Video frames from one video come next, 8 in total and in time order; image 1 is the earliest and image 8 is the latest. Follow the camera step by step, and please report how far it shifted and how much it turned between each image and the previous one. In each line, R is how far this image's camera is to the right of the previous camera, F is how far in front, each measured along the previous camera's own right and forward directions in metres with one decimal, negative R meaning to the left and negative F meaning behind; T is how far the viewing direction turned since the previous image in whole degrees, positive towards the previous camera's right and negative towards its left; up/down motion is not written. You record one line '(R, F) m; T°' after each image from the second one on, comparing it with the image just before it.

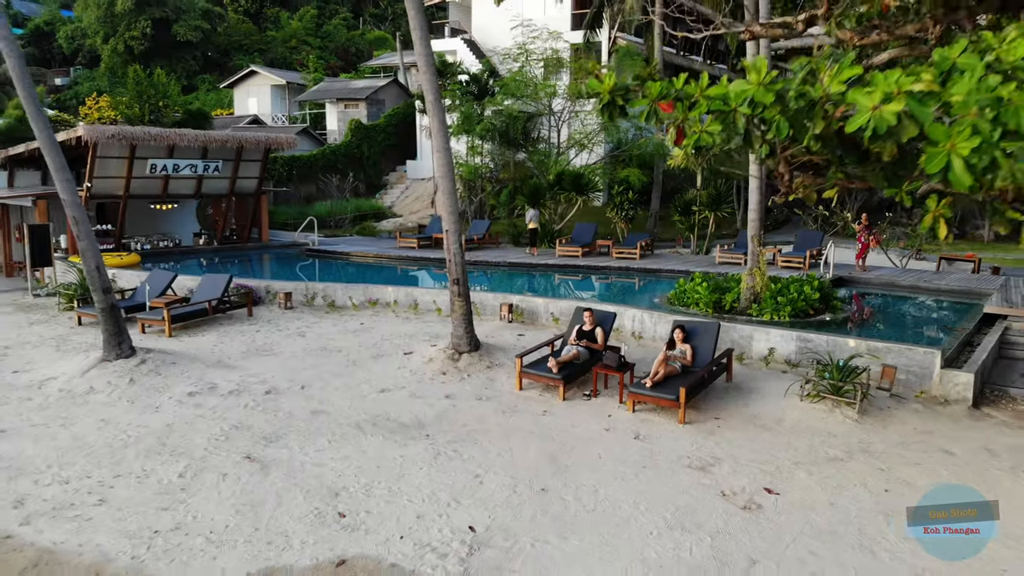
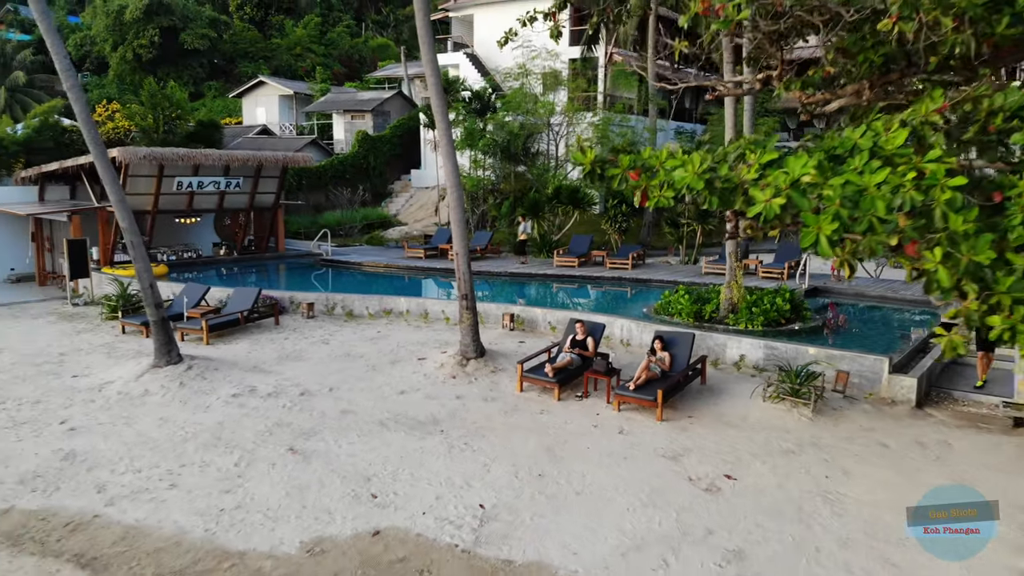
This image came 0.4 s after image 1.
(0.0, -0.8) m; 0°
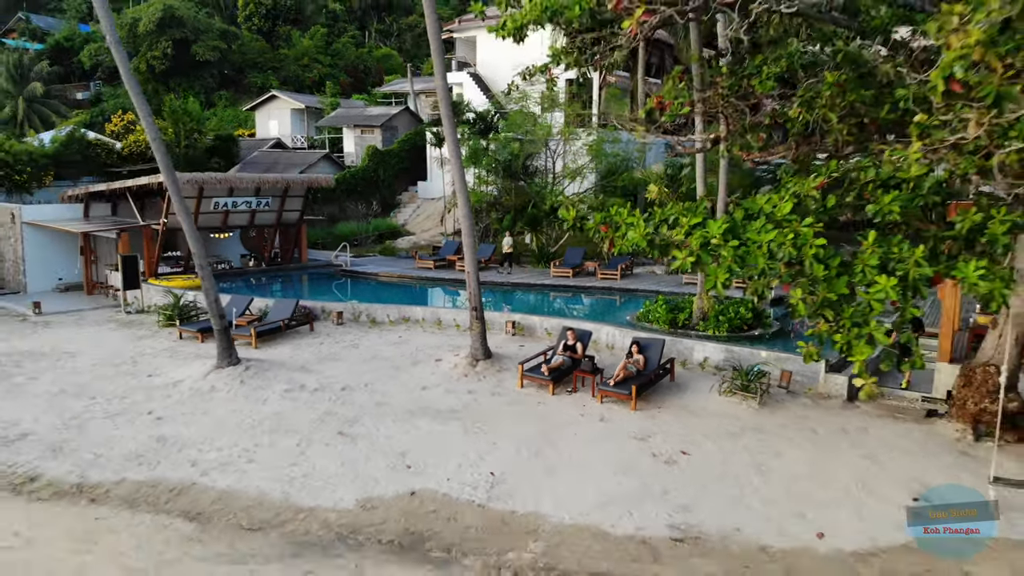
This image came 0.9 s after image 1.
(0.0, -1.4) m; 0°
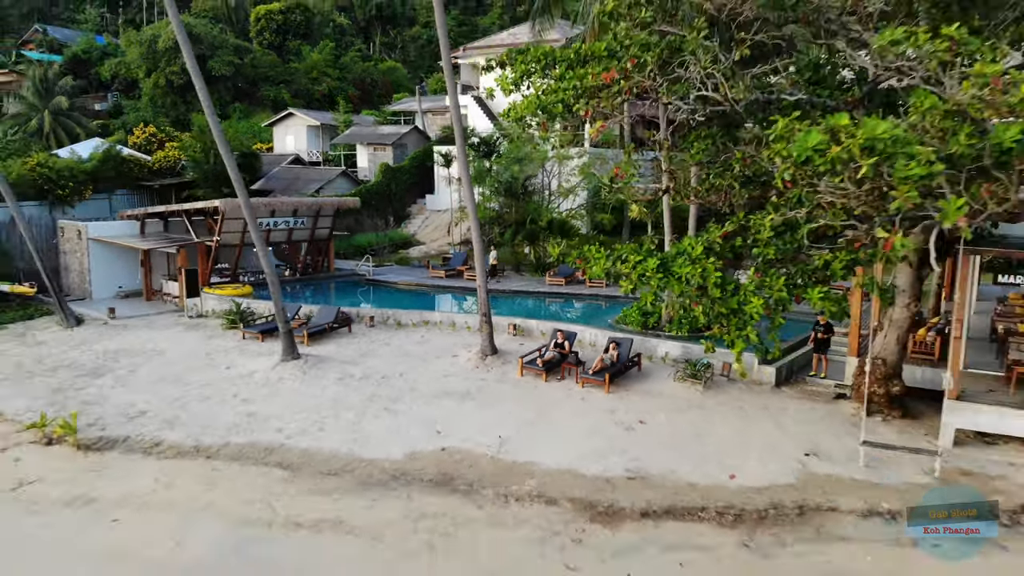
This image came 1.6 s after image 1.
(0.0, -2.2) m; 0°
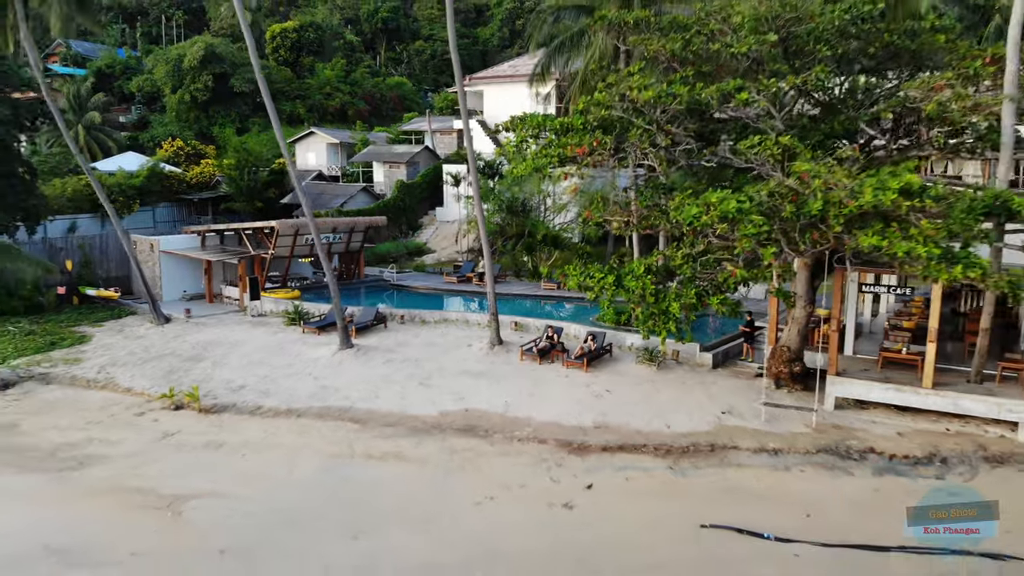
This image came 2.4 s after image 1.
(0.0, -3.3) m; 0°
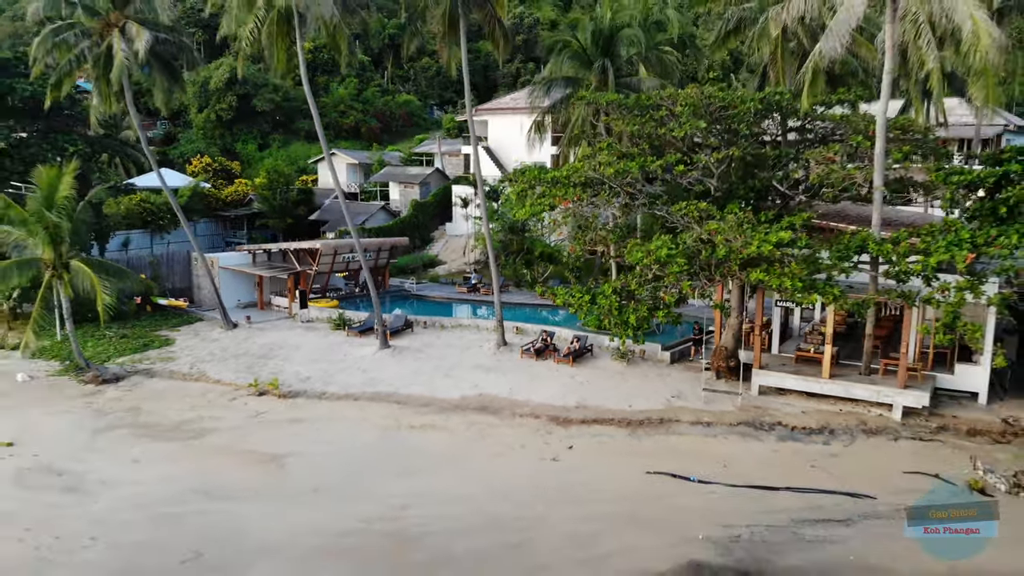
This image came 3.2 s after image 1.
(0.0, -3.8) m; 0°
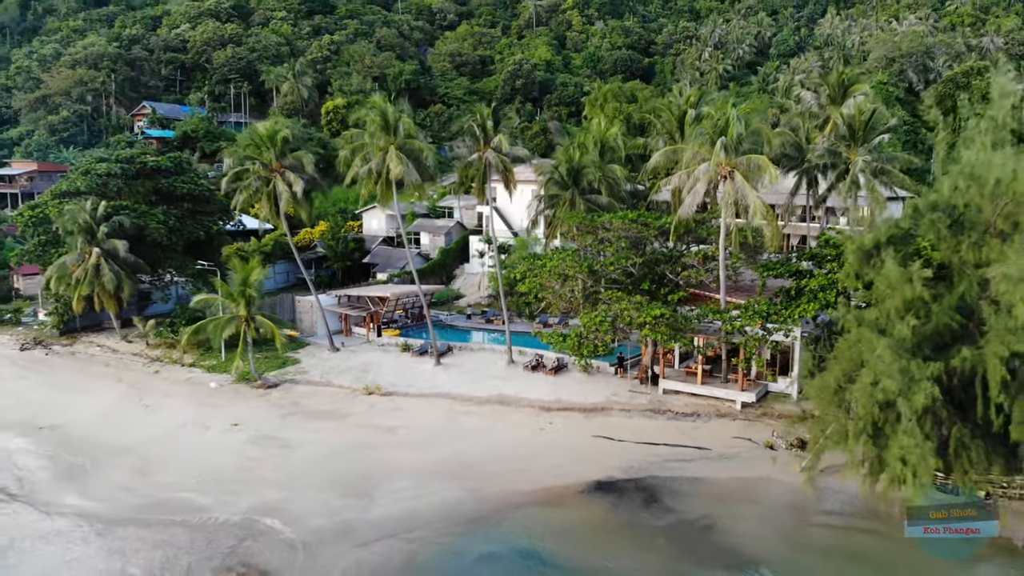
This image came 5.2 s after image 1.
(-0.2, -11.1) m; 0°
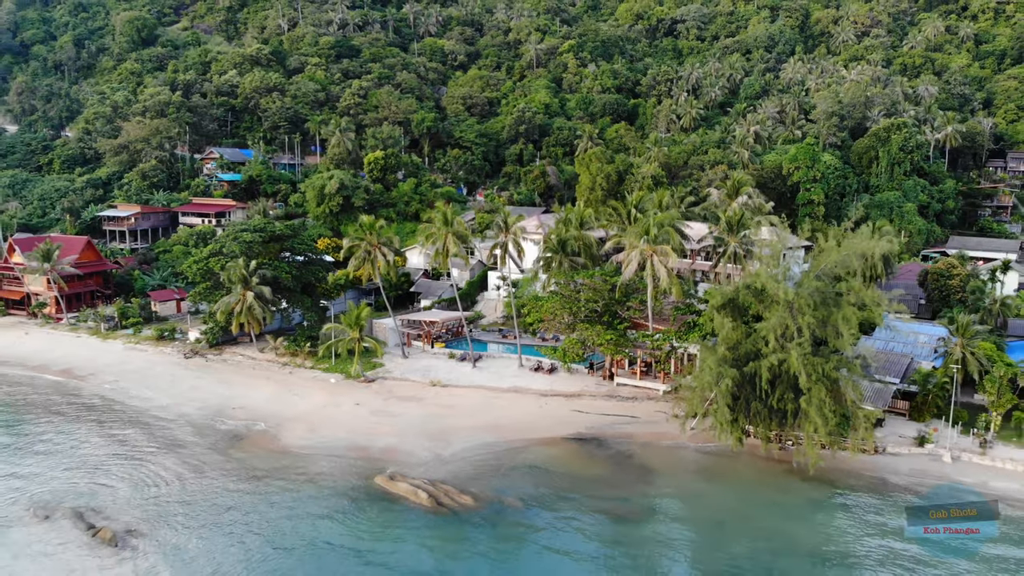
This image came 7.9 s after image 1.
(-0.5, -16.7) m; 0°
